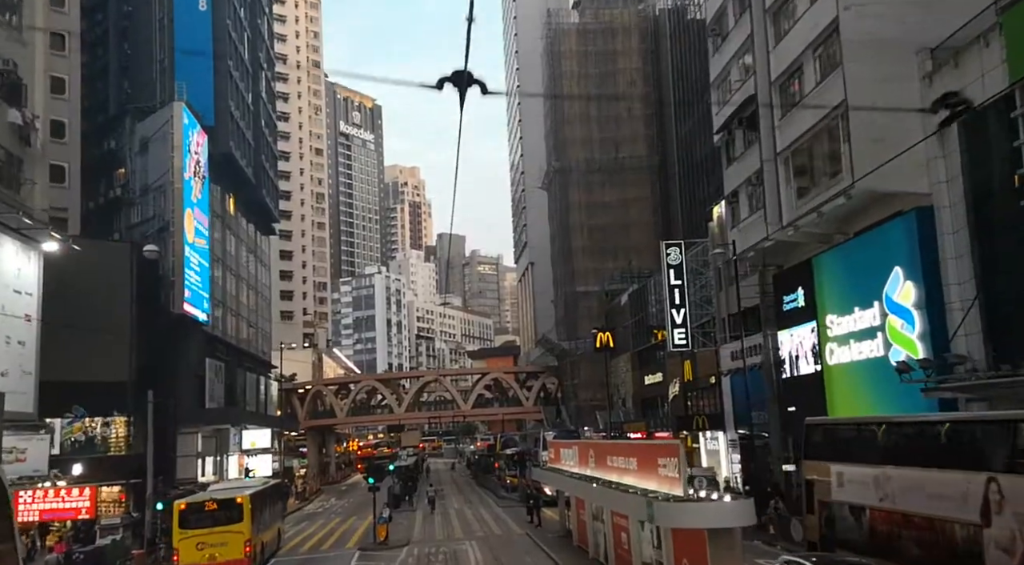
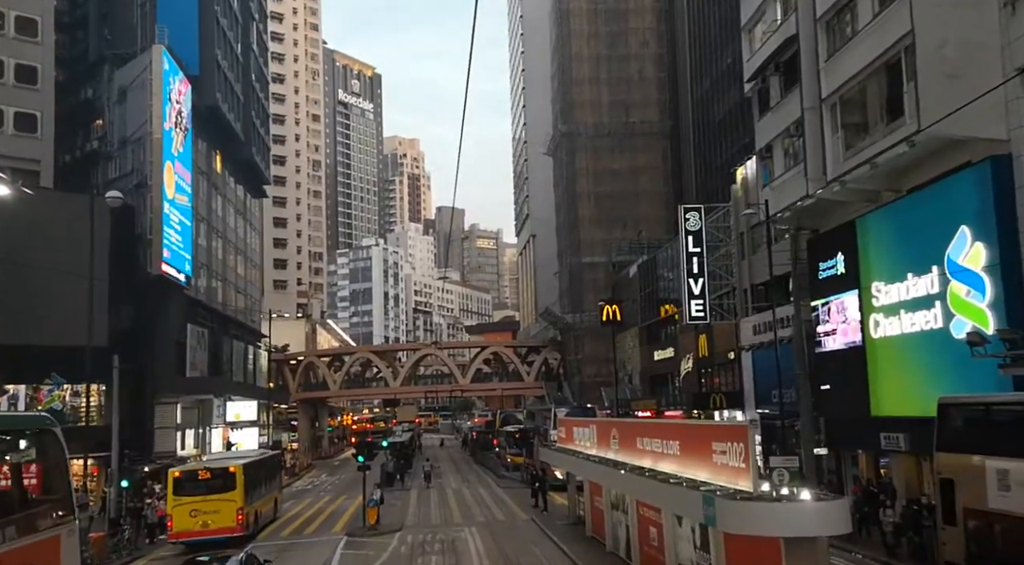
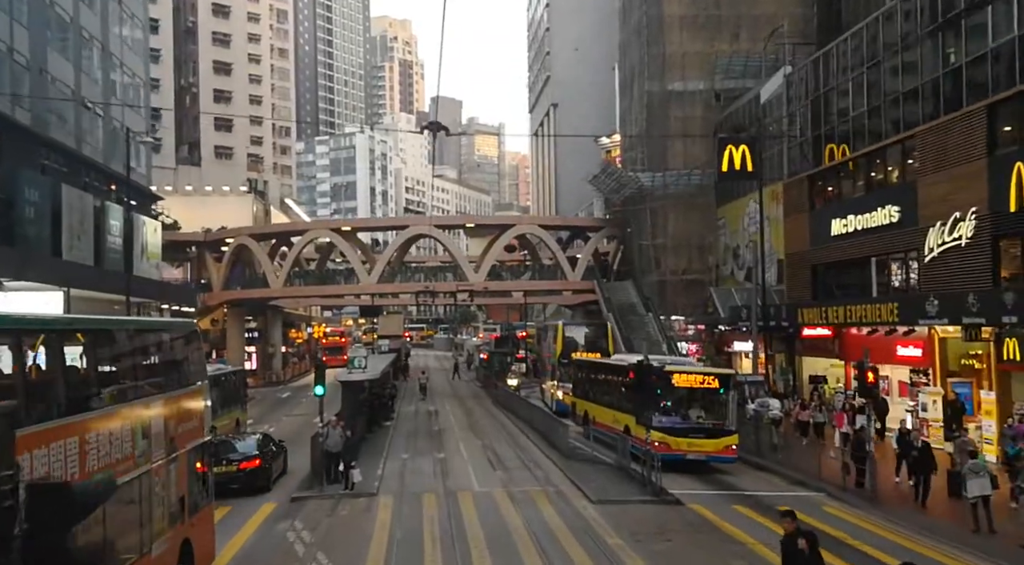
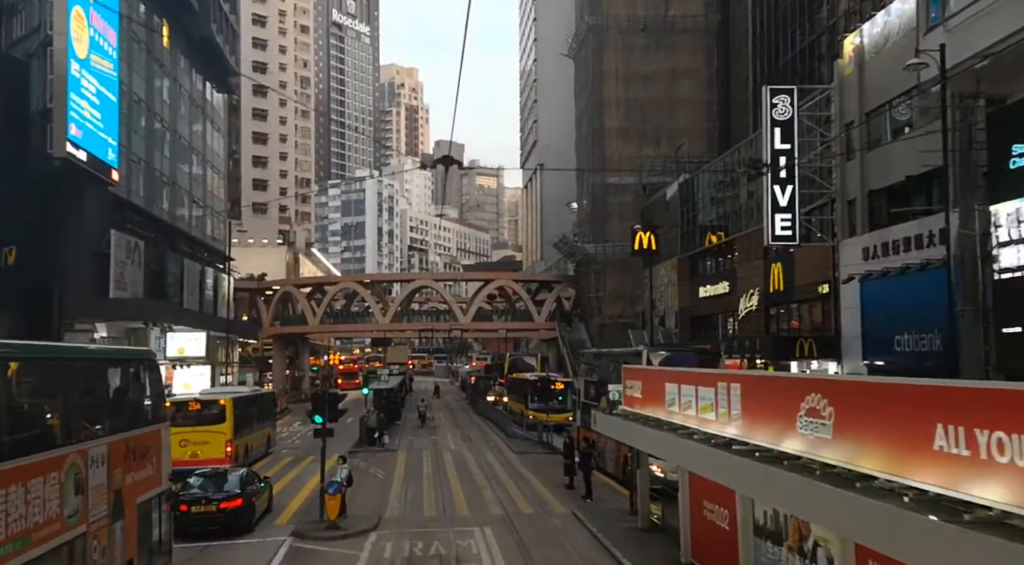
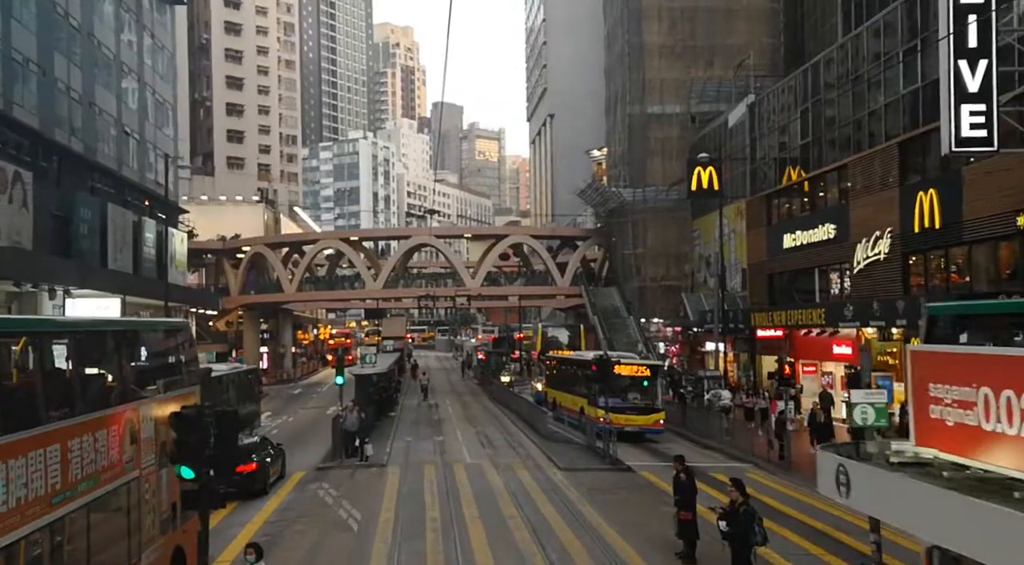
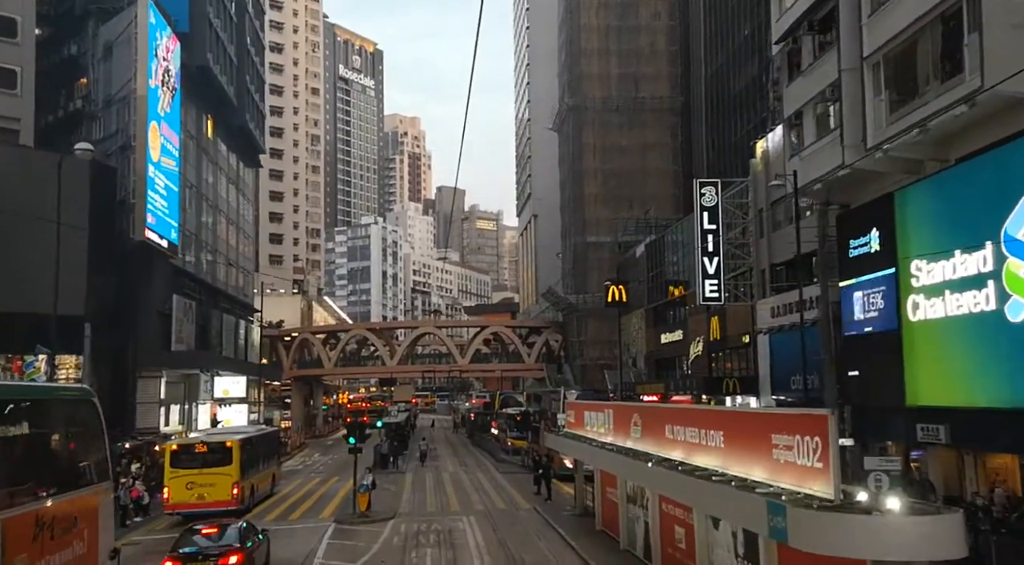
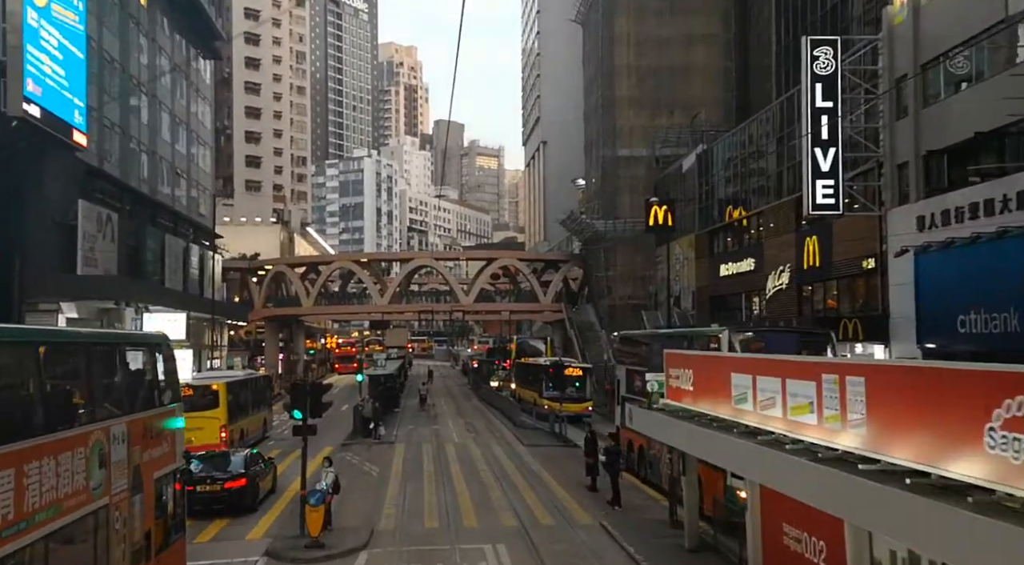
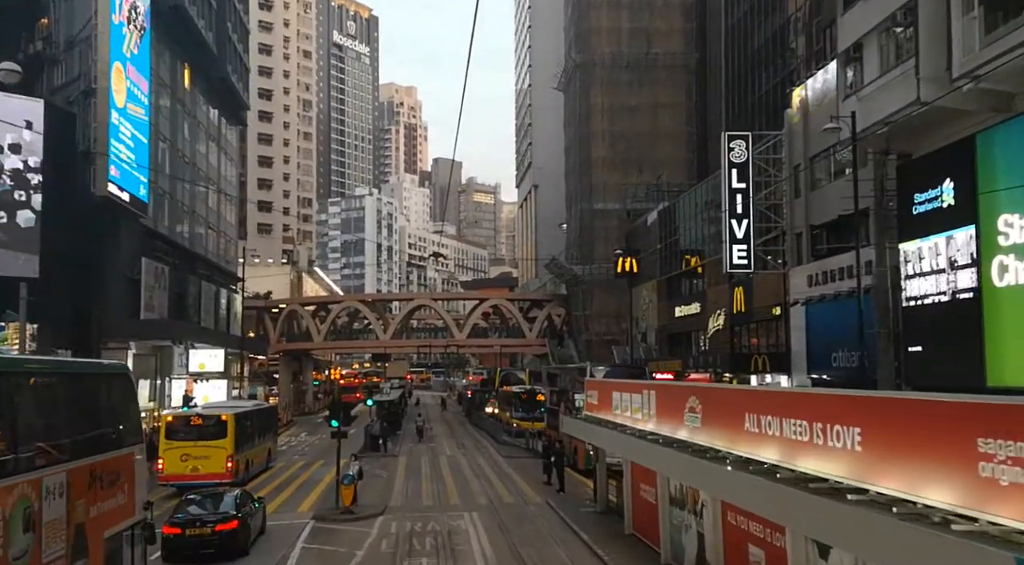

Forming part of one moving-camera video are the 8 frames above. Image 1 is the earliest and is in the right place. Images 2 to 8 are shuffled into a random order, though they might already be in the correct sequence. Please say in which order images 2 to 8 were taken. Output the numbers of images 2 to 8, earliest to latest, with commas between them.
2, 6, 8, 4, 7, 5, 3
